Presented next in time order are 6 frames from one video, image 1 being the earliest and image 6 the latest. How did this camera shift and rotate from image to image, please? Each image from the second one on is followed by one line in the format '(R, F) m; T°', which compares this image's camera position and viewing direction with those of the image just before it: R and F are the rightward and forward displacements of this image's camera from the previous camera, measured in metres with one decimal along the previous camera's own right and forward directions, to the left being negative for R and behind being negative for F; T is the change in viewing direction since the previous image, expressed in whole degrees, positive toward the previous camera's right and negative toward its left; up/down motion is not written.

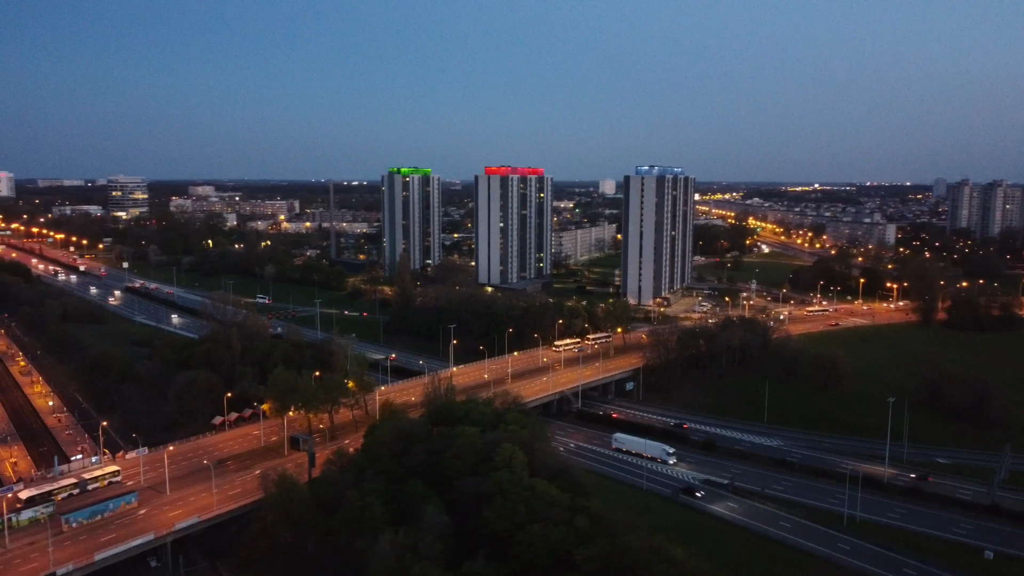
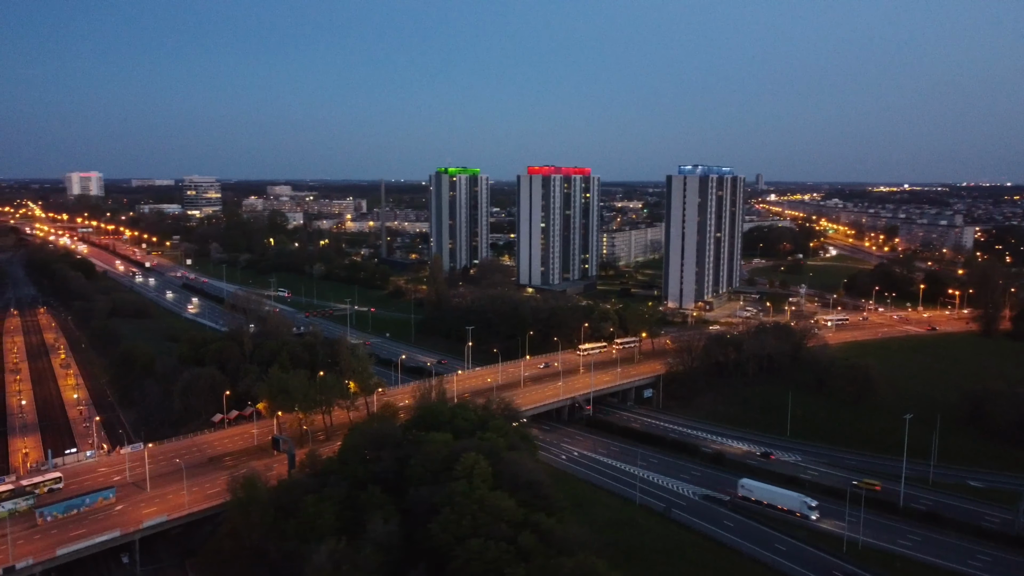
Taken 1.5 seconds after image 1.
(+2.5, +0.8) m; -5°
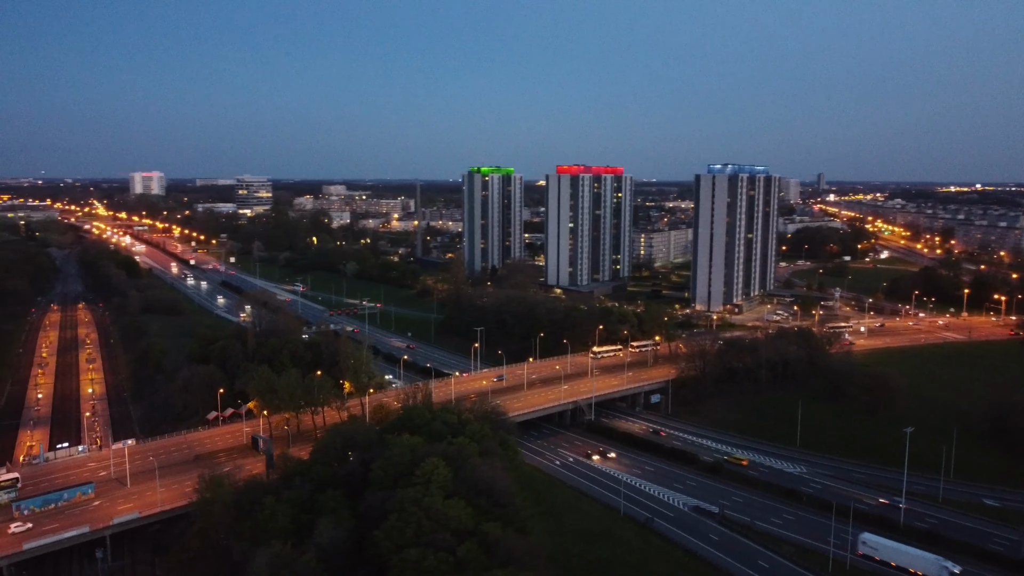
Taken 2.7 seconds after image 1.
(+2.1, +0.6) m; -4°
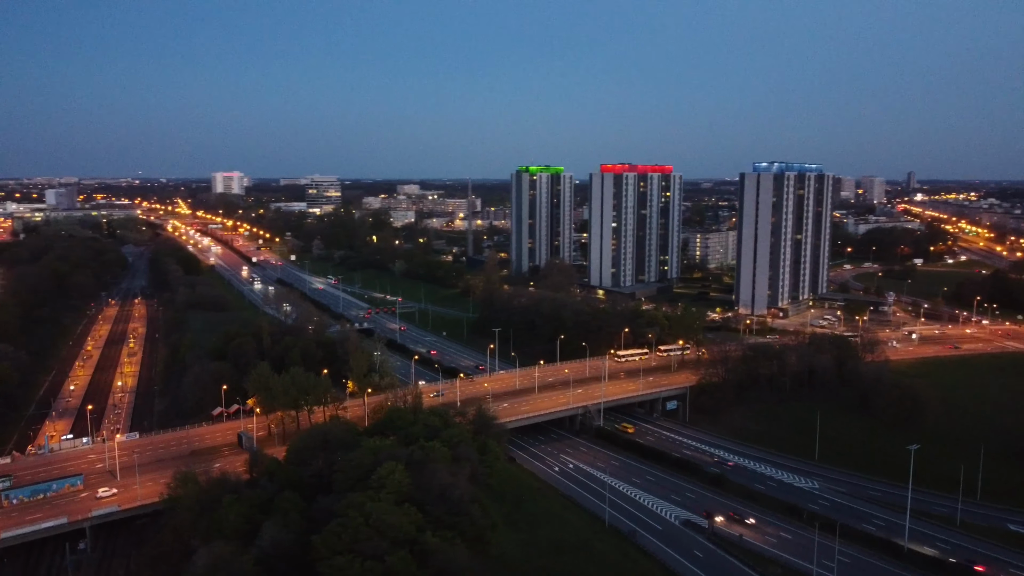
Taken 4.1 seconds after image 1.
(+2.5, +0.7) m; -6°
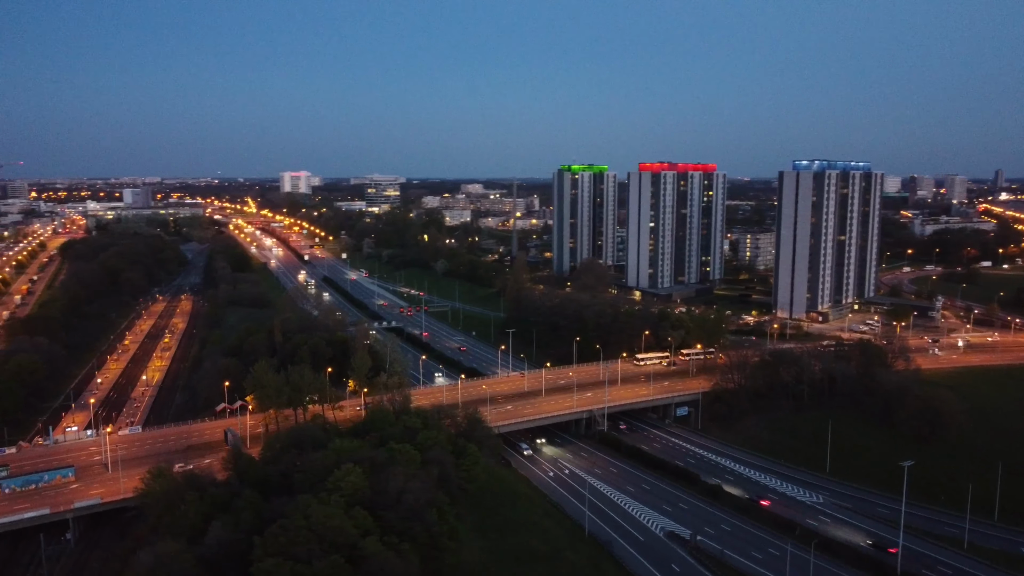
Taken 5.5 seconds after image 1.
(+2.3, +0.5) m; -5°
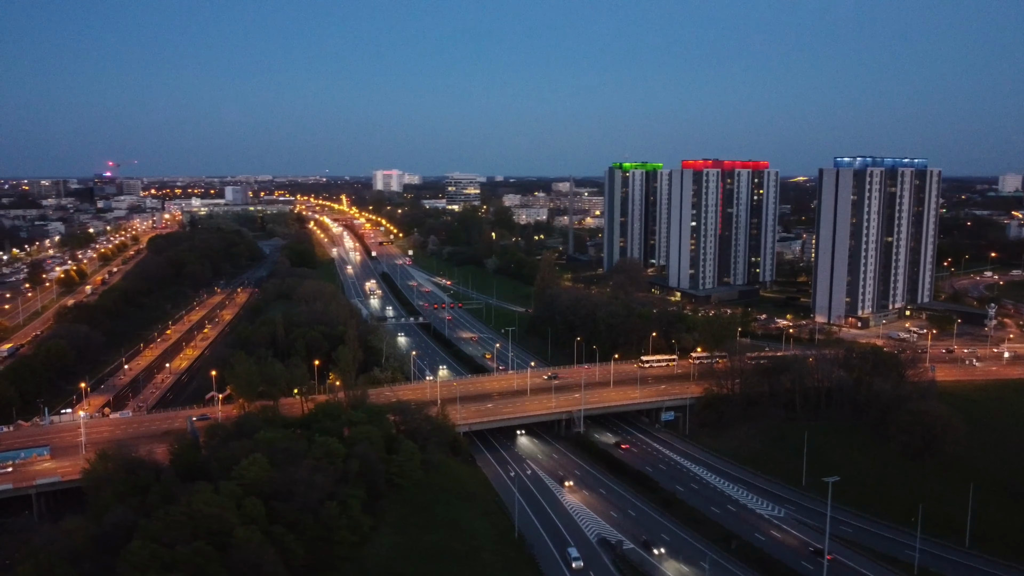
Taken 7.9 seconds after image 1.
(+4.2, +0.4) m; -7°
